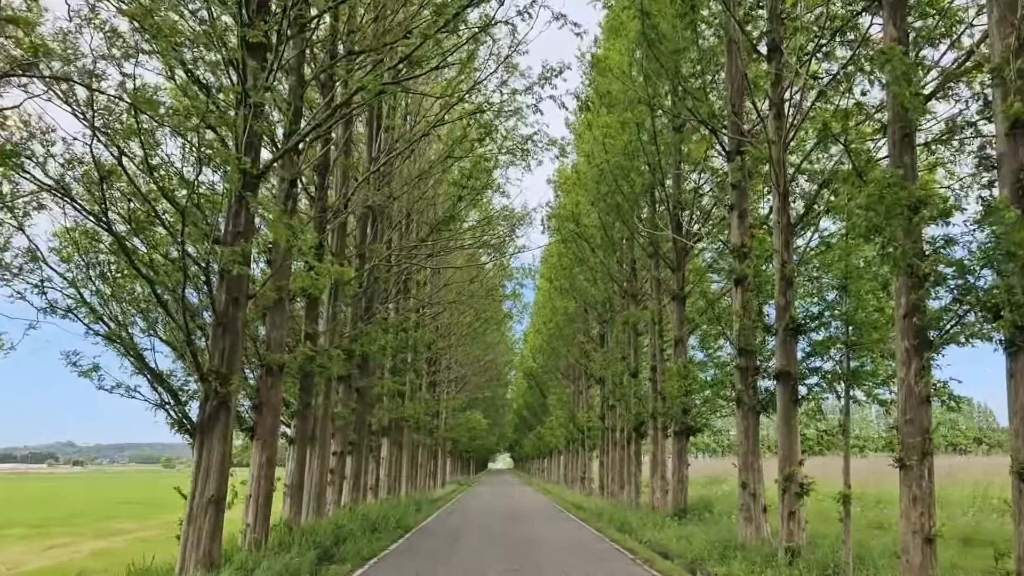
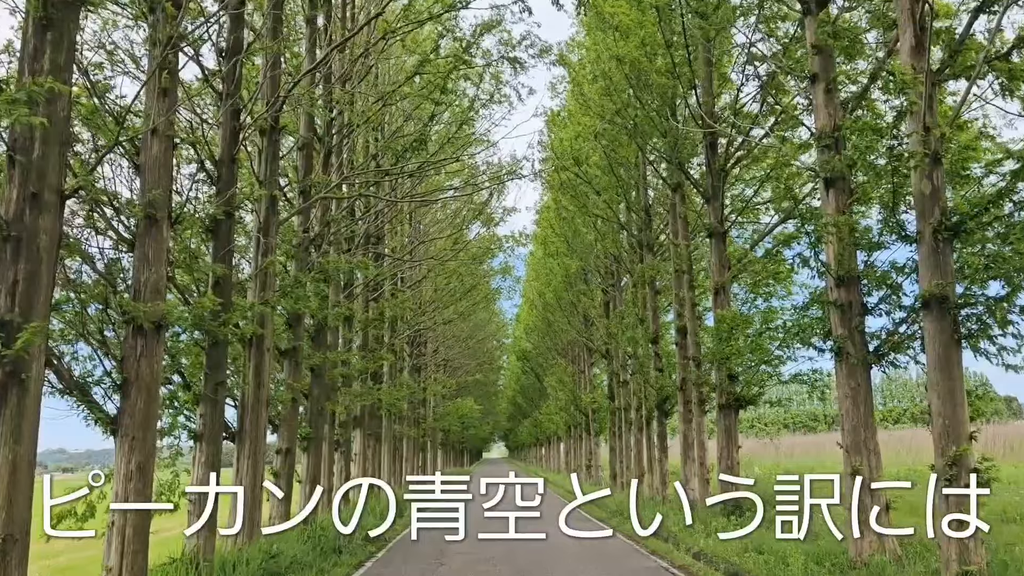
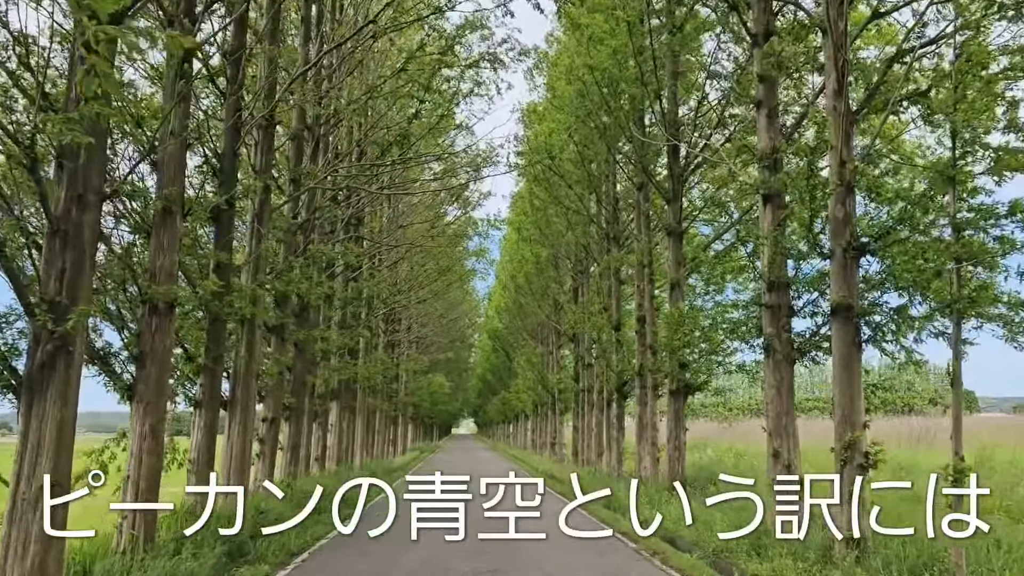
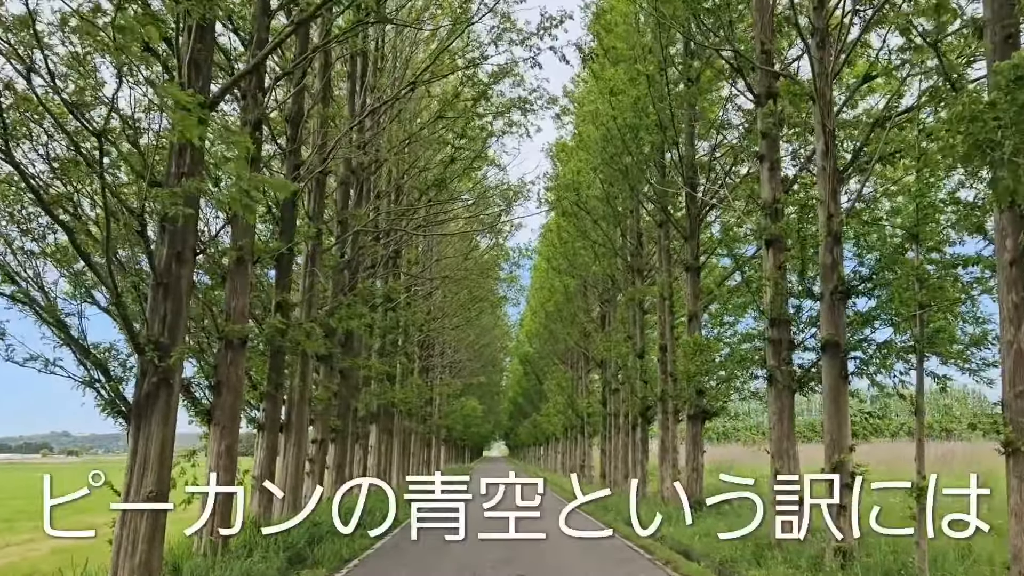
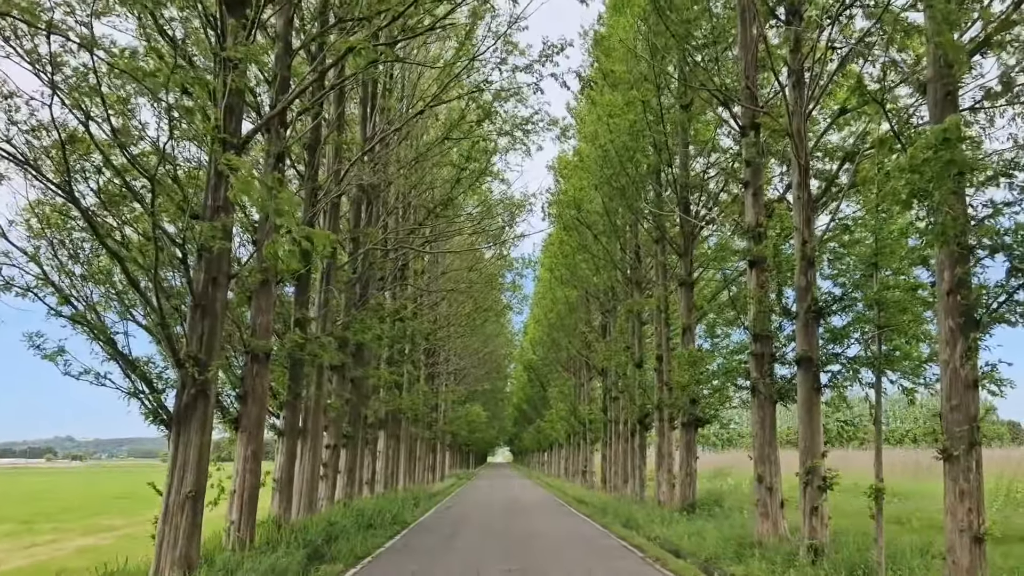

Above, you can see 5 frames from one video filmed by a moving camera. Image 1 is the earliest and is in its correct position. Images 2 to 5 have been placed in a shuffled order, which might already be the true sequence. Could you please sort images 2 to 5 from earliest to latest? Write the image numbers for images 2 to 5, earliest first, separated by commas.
5, 4, 3, 2
